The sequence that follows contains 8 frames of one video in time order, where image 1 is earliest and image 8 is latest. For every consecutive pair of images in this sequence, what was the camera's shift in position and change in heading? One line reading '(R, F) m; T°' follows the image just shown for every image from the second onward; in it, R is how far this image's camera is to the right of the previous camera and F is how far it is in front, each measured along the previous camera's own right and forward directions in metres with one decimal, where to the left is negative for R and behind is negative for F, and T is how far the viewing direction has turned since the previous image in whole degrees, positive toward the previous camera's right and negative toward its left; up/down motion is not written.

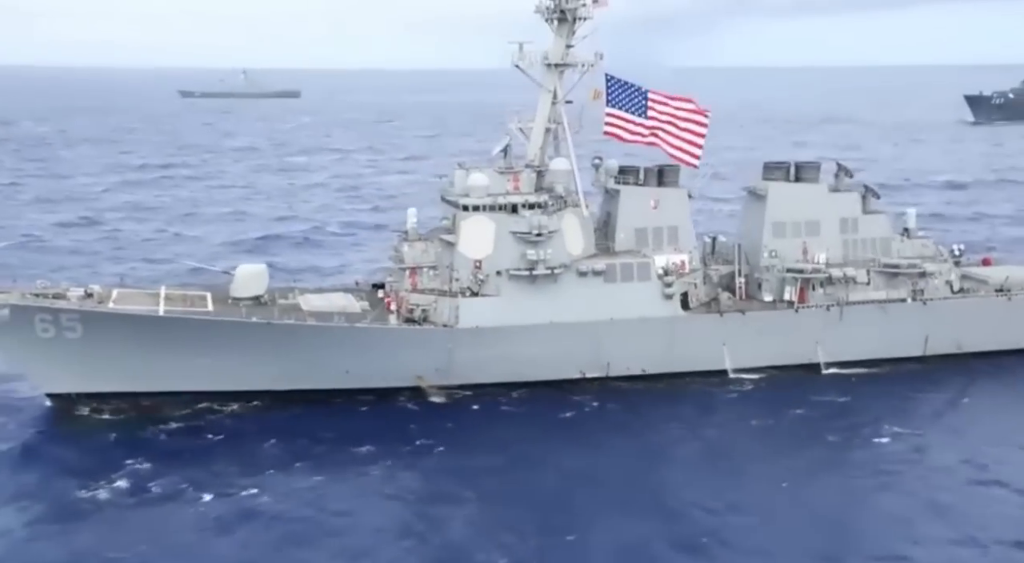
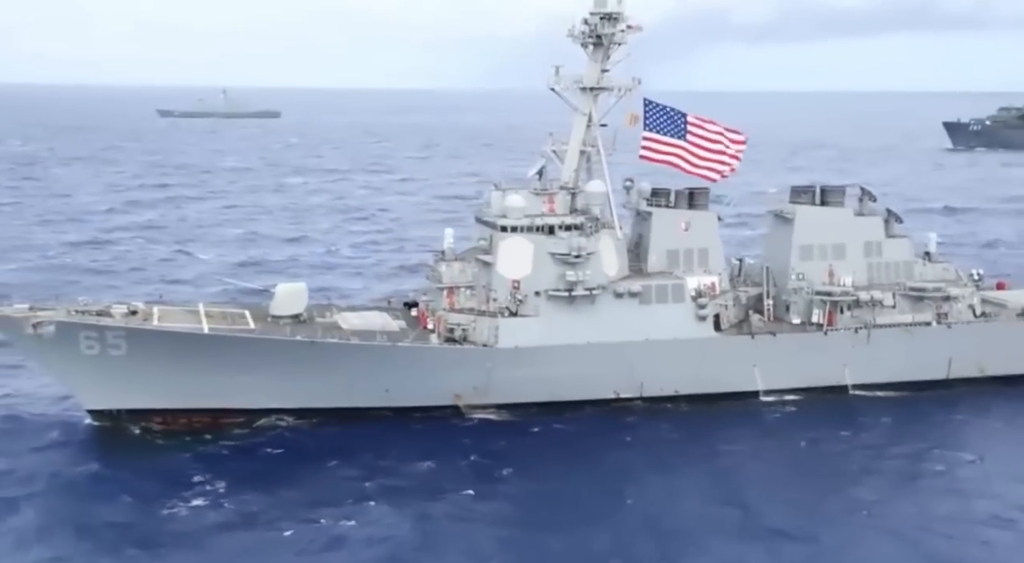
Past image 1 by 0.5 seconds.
(-1.4, -0.2) m; +2°
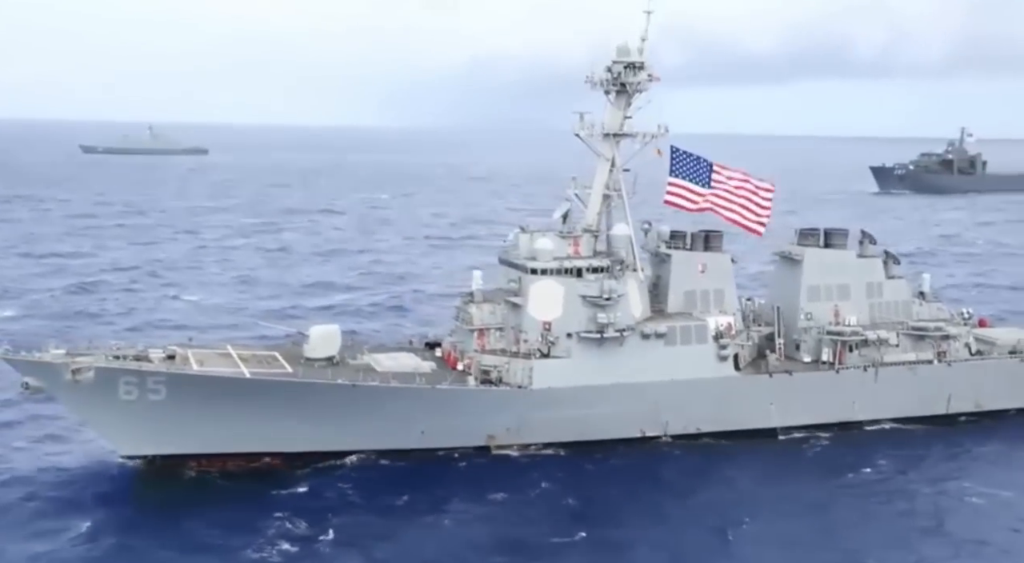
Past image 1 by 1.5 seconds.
(-2.5, -0.3) m; +4°
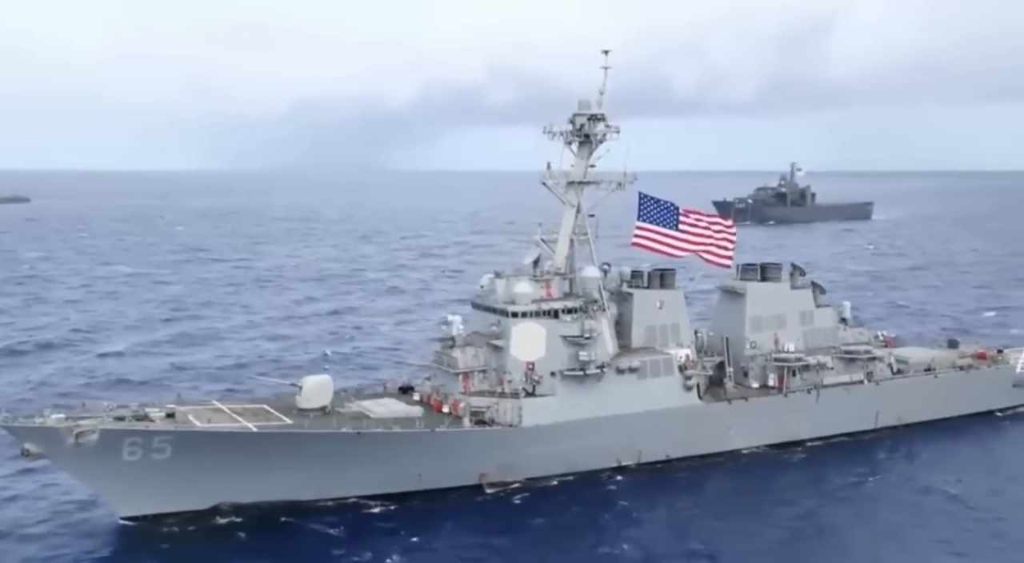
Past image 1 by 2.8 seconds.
(-3.5, -0.8) m; +9°
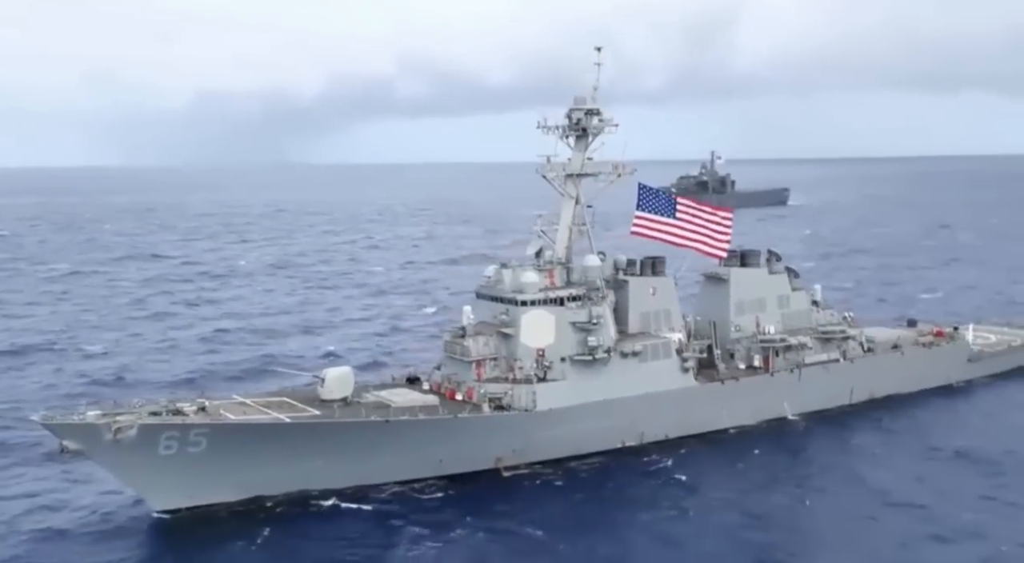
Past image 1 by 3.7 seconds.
(-2.4, -0.9) m; +5°
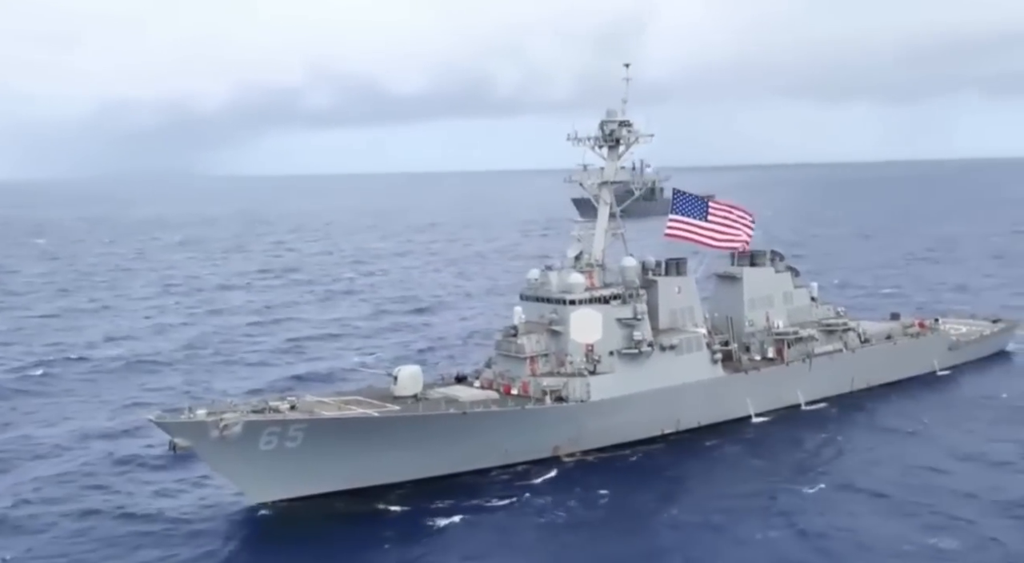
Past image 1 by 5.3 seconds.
(-3.5, -1.7) m; +5°
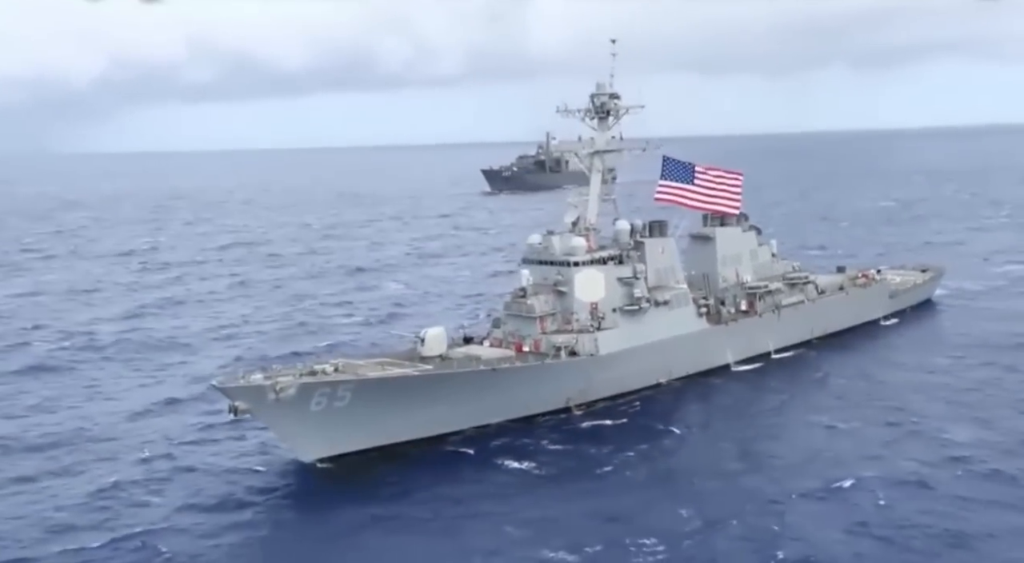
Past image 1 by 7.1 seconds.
(-3.3, -1.7) m; +6°
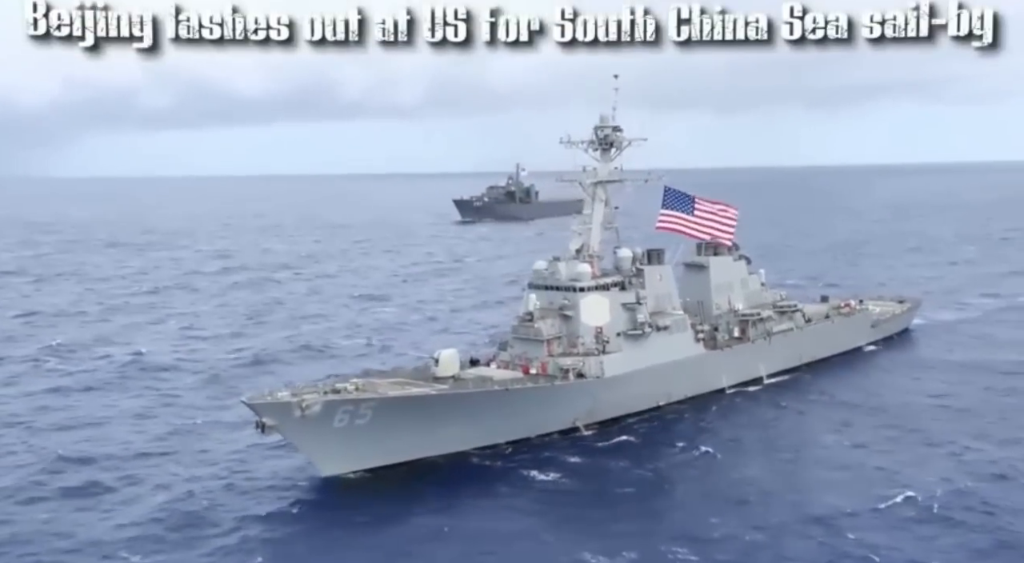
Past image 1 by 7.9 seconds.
(-1.4, -1.0) m; +2°
